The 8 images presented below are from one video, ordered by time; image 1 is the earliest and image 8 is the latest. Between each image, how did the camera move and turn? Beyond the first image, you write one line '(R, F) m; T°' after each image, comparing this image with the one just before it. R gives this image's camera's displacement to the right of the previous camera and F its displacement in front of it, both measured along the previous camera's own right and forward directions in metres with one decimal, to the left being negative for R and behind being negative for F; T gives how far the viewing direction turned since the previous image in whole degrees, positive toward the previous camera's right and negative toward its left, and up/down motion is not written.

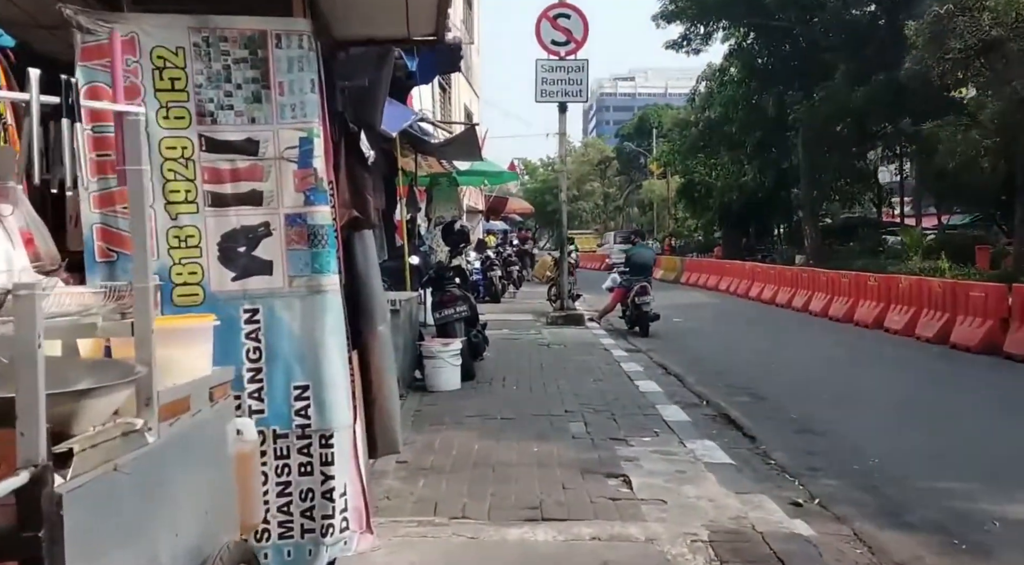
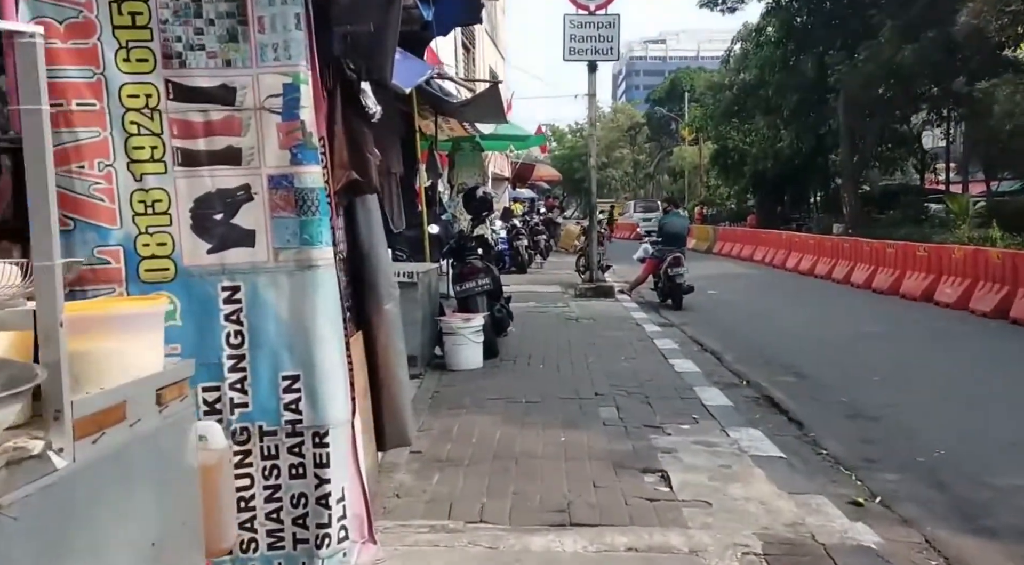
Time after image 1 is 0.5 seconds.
(0.0, +0.5) m; -2°
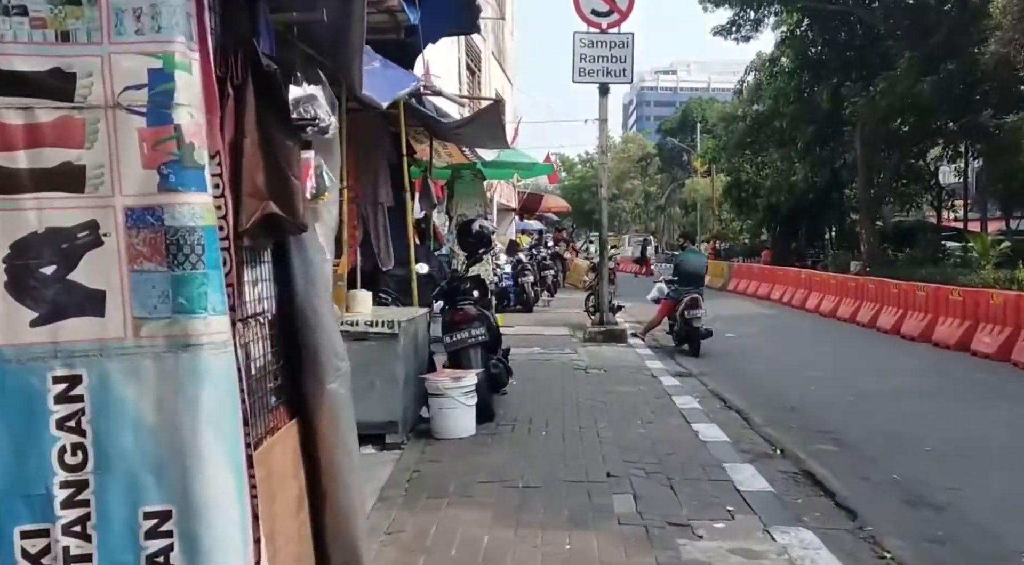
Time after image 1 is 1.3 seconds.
(0.0, +1.0) m; 0°
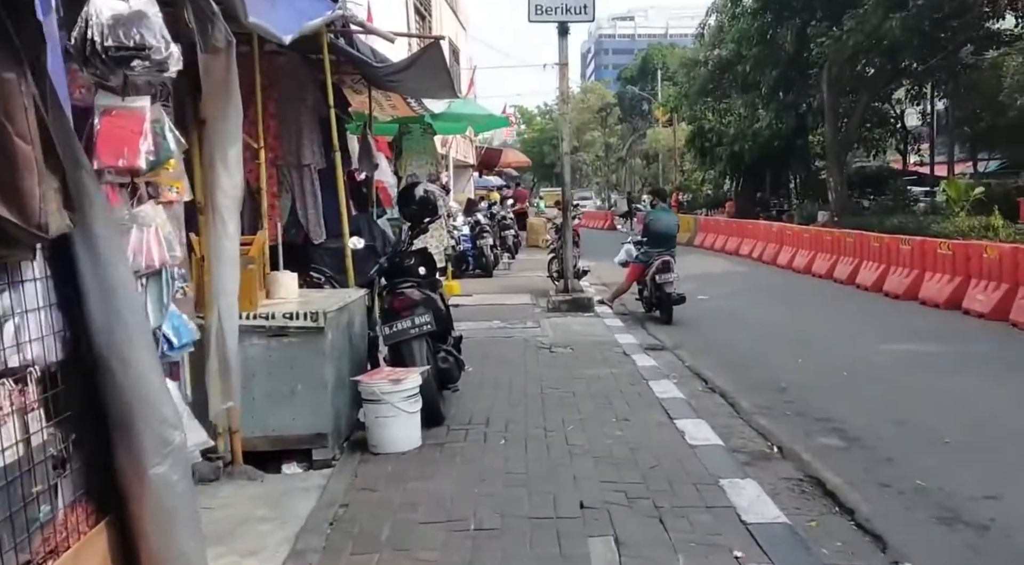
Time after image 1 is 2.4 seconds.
(+0.1, +1.0) m; +2°
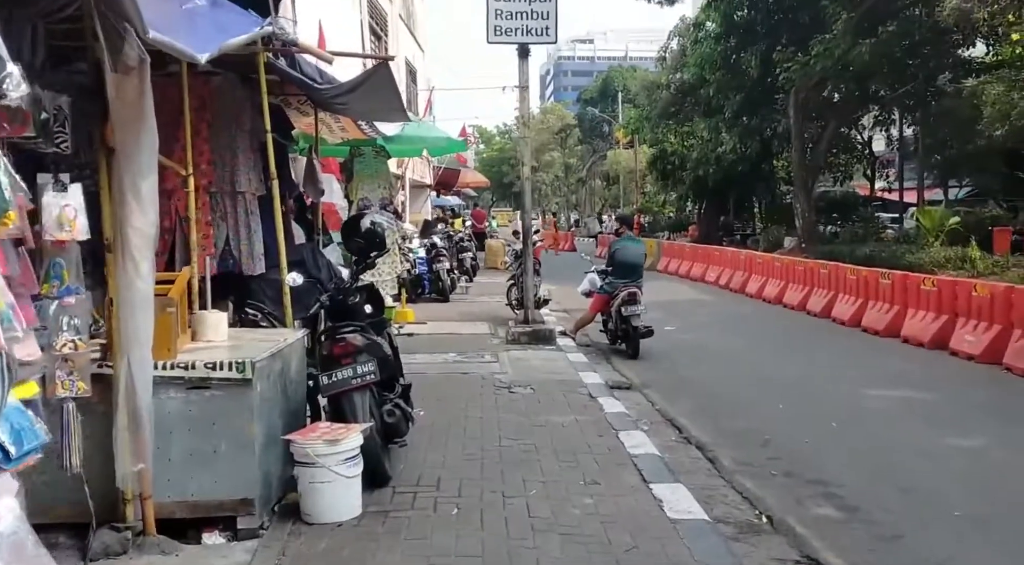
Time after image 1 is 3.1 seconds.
(0.0, +0.6) m; +2°
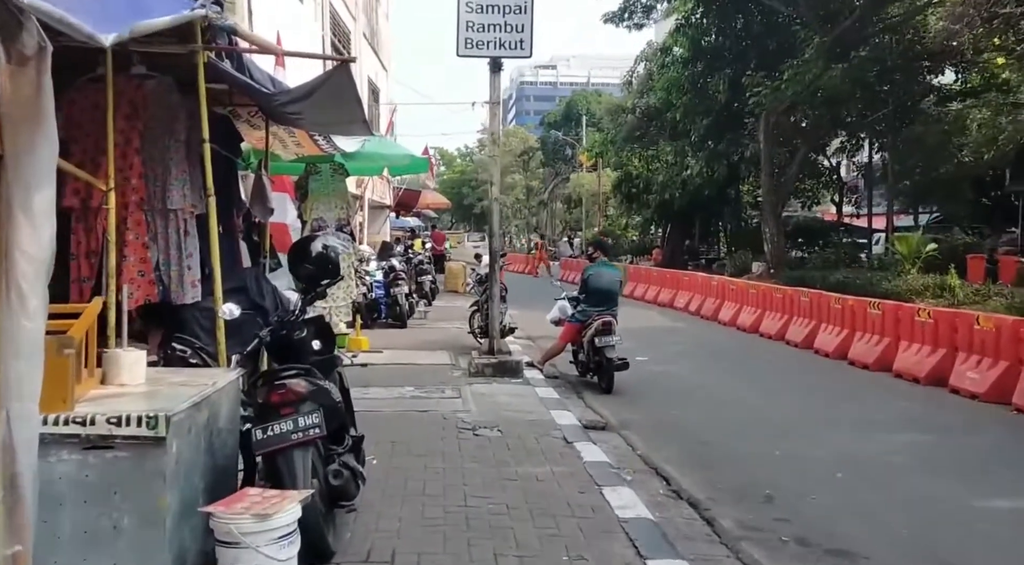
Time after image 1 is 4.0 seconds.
(-0.1, +0.7) m; +2°
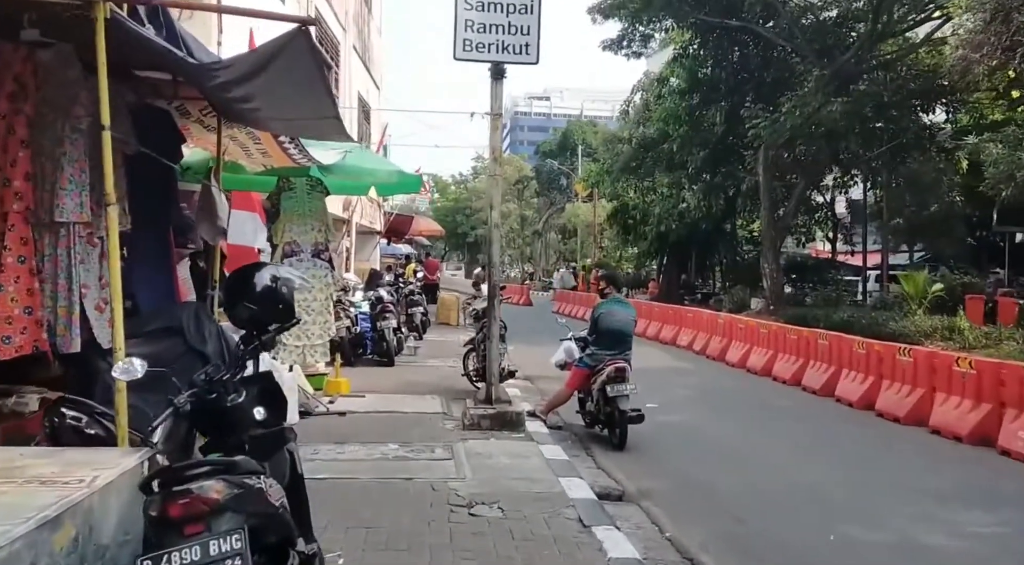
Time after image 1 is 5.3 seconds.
(-0.1, +1.3) m; 0°
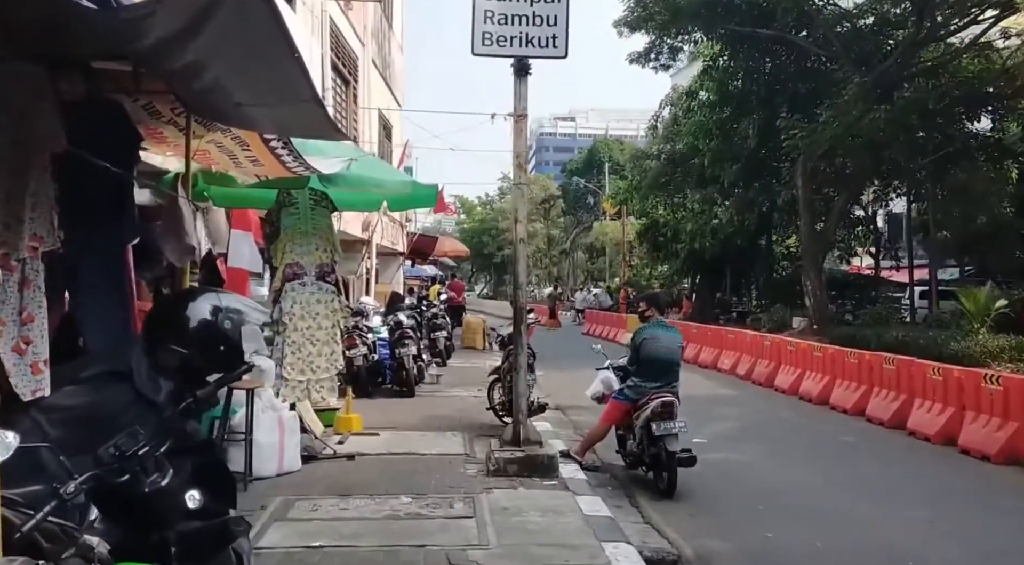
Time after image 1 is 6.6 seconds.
(0.0, +1.1) m; -2°
